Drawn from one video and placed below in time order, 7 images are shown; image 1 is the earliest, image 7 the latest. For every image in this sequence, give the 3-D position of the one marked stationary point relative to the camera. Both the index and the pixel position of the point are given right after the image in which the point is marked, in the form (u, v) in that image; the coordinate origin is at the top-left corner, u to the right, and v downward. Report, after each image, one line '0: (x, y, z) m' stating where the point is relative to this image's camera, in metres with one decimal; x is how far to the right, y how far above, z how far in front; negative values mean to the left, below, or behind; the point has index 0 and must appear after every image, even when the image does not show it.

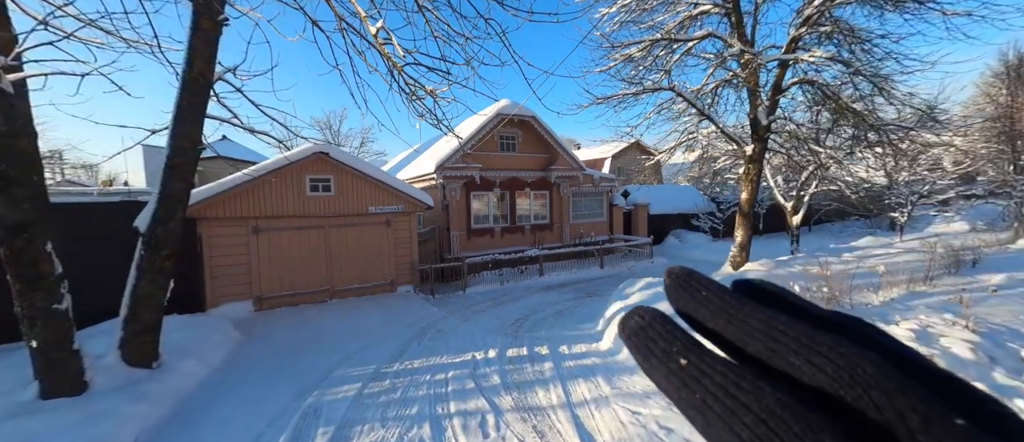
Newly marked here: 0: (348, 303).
0: (-4.2, -2.1, +9.6) m
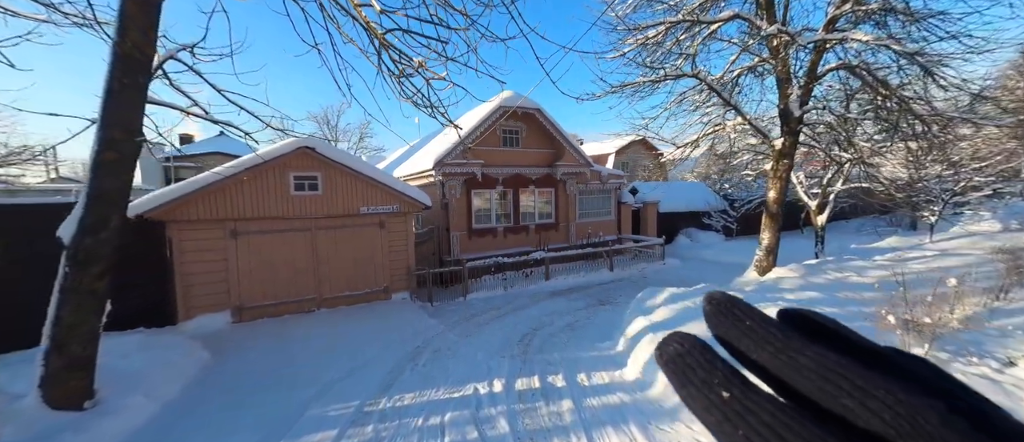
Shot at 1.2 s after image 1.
0: (-4.1, -2.1, +8.8) m
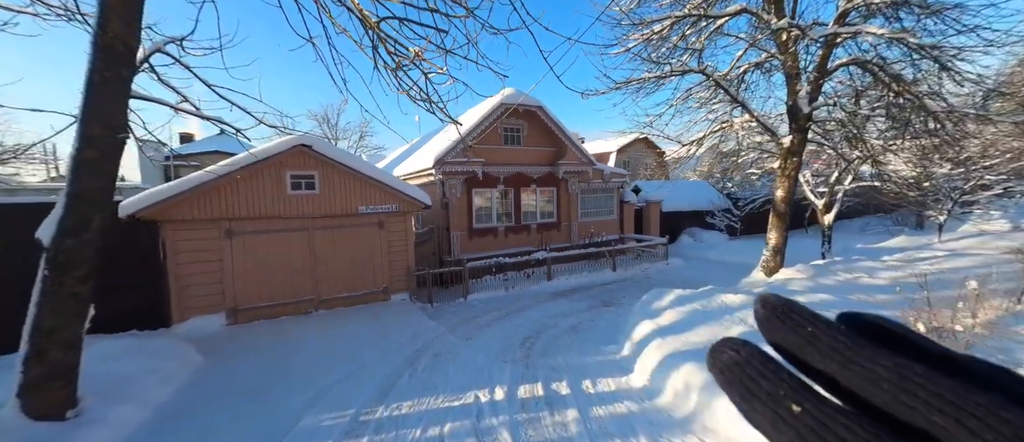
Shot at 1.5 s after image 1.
0: (-4.0, -2.1, +8.6) m
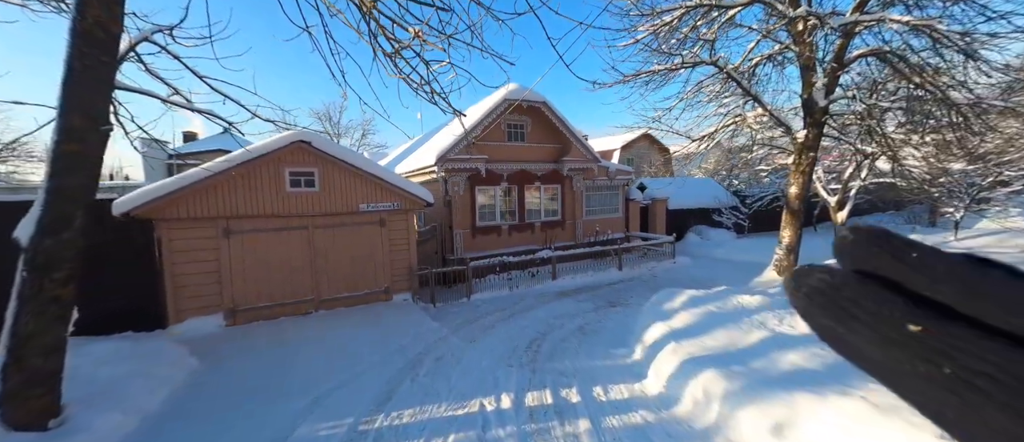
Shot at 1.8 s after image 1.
0: (-3.9, -2.1, +8.4) m
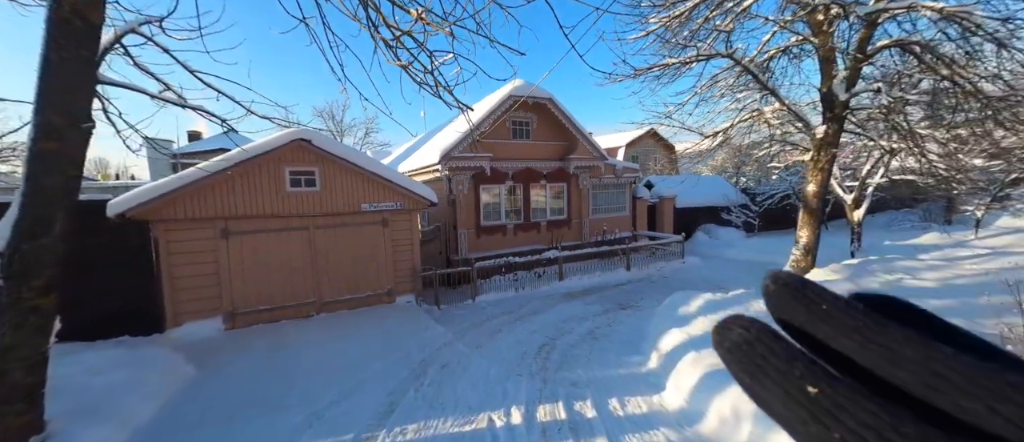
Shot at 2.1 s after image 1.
0: (-3.8, -2.1, +8.2) m
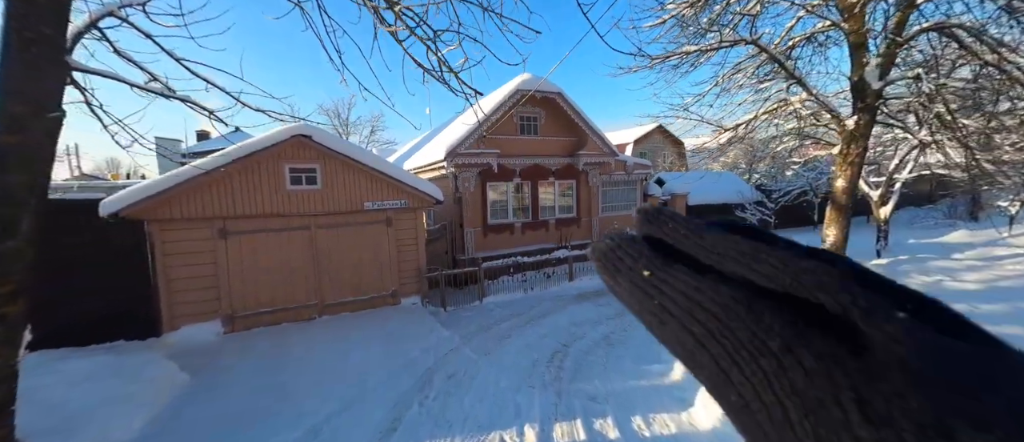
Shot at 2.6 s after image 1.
0: (-3.6, -2.1, +7.9) m
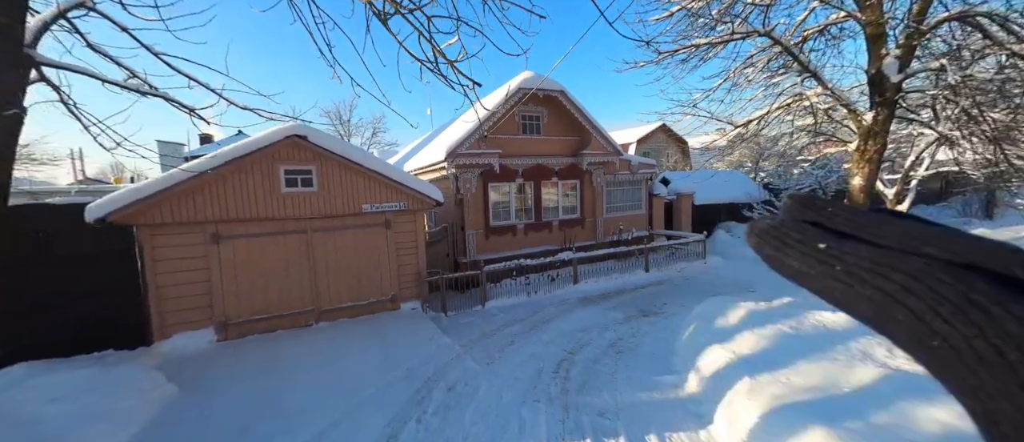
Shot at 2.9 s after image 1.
0: (-3.5, -2.2, +7.6) m
